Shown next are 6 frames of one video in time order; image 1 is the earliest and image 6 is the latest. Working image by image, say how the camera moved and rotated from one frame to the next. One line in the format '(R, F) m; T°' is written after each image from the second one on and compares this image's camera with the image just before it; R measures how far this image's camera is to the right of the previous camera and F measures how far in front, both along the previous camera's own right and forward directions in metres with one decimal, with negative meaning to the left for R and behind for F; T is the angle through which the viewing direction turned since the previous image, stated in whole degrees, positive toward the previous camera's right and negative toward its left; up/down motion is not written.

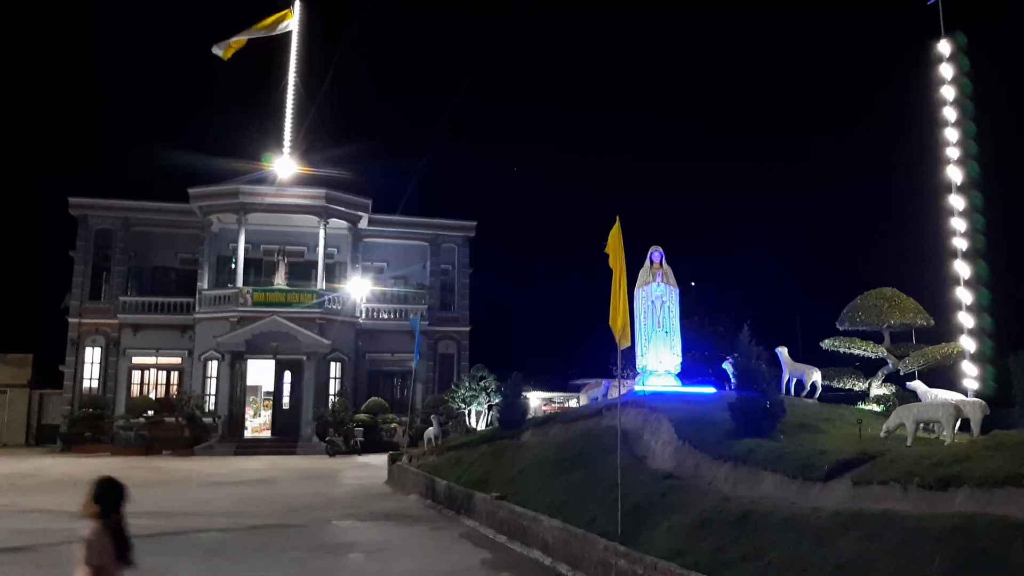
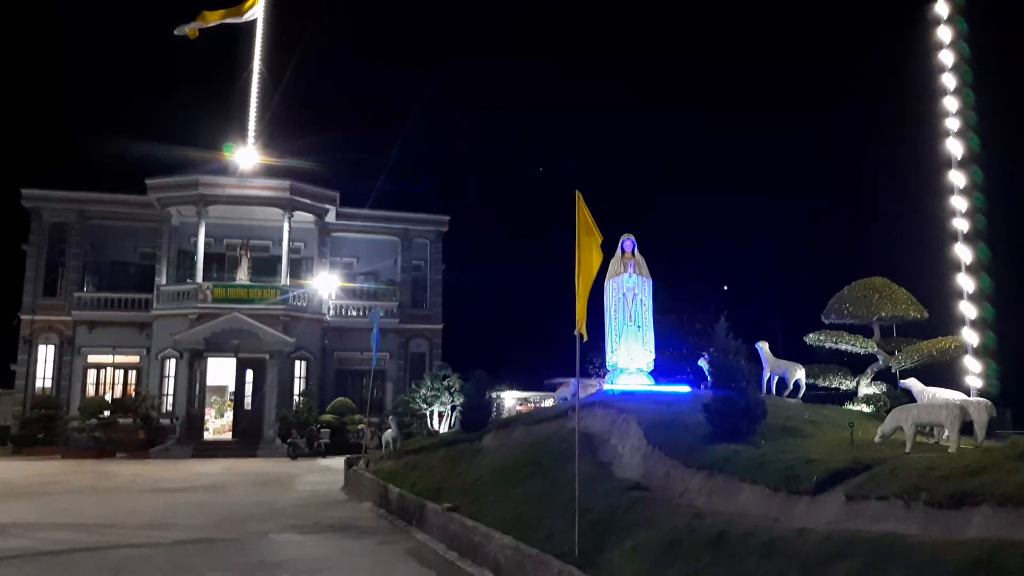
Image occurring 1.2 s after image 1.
(+0.3, +1.1) m; +1°
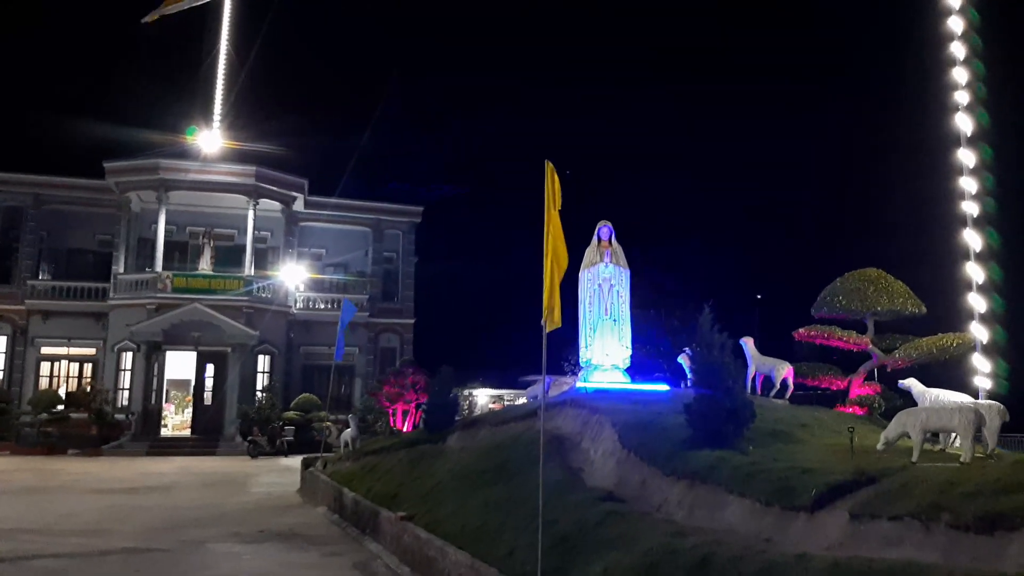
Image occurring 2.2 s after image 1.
(+0.2, +1.0) m; +2°
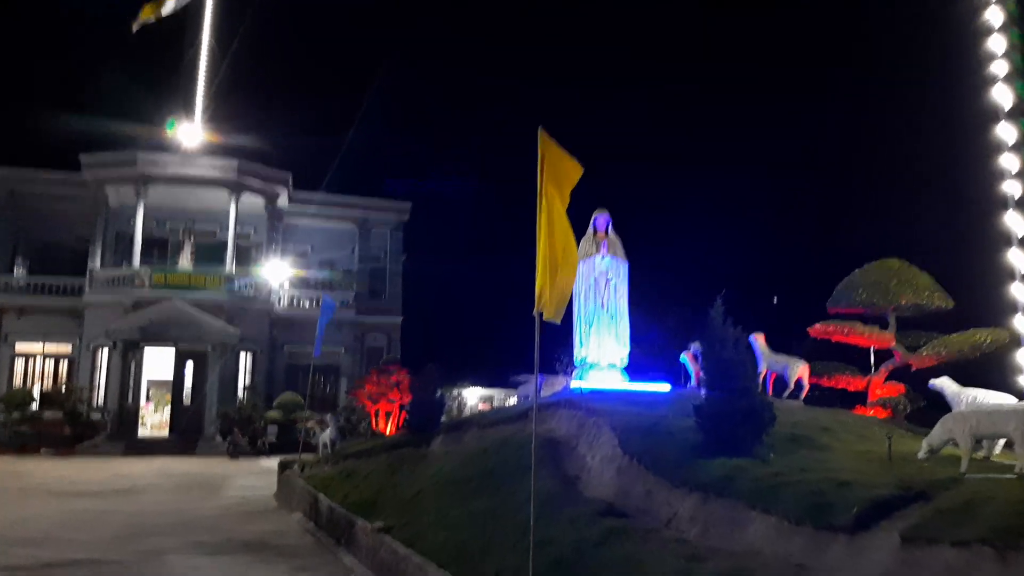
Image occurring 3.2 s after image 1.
(0.0, +0.9) m; +1°
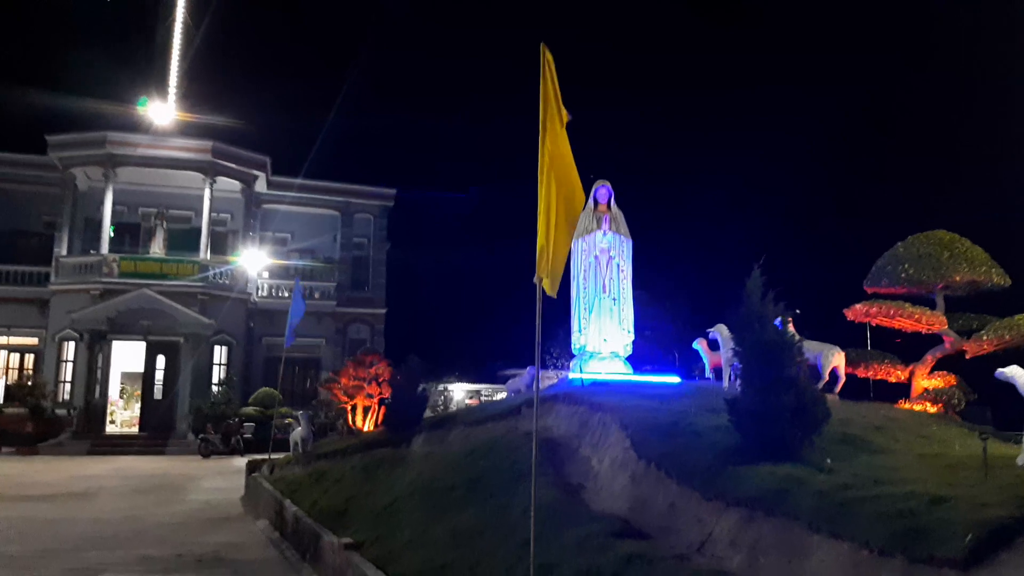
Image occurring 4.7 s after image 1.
(0.0, +1.3) m; +1°
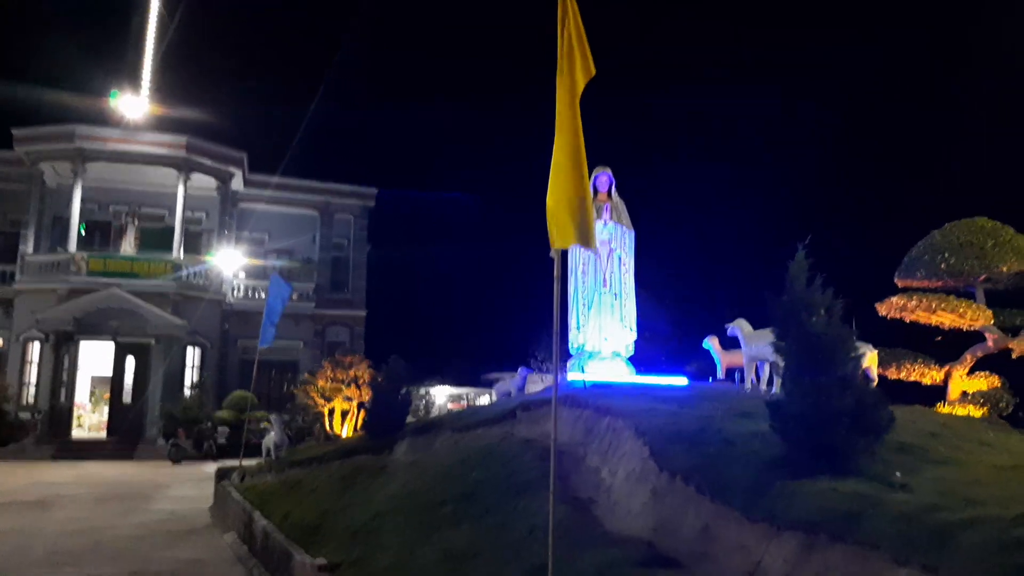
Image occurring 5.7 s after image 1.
(-0.1, +0.8) m; +1°
